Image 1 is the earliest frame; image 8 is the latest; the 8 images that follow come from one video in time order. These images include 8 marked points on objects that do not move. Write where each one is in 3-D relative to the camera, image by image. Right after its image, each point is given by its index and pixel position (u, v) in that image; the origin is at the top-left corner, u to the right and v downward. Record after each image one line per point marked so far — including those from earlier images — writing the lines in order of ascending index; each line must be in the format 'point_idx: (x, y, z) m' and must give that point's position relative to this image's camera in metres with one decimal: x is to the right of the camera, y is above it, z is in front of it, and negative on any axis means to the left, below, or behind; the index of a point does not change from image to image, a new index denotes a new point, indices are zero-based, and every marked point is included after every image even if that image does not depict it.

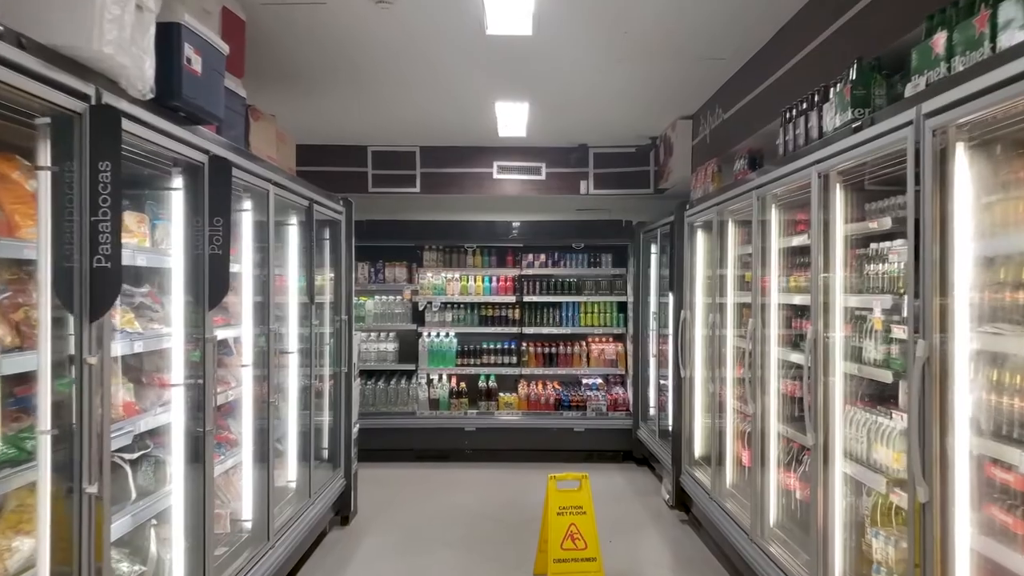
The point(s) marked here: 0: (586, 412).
0: (+0.5, -0.9, +6.0) m
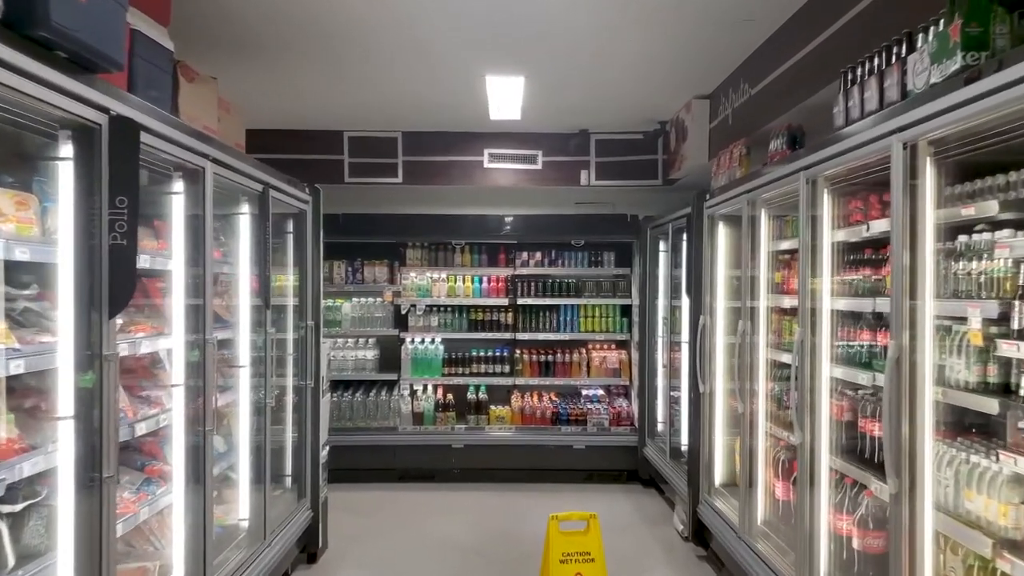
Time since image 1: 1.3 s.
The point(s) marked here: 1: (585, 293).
0: (+0.5, -0.9, +5.4) m
1: (+0.5, 0.0, +5.6) m
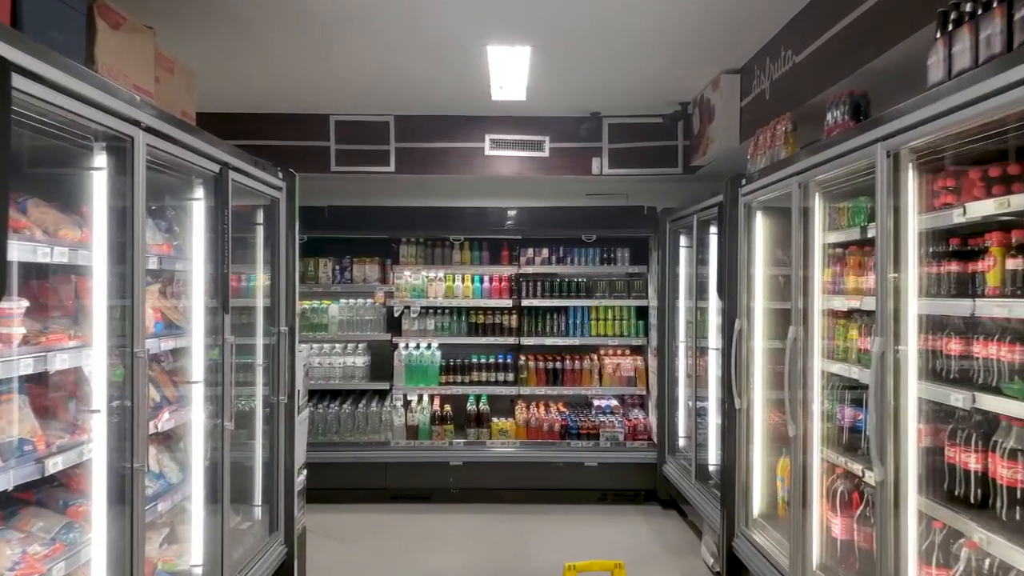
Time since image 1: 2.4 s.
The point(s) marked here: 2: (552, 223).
0: (+0.5, -0.9, +4.9) m
1: (+0.5, 0.0, +5.1) m
2: (+0.2, +0.4, +4.9) m
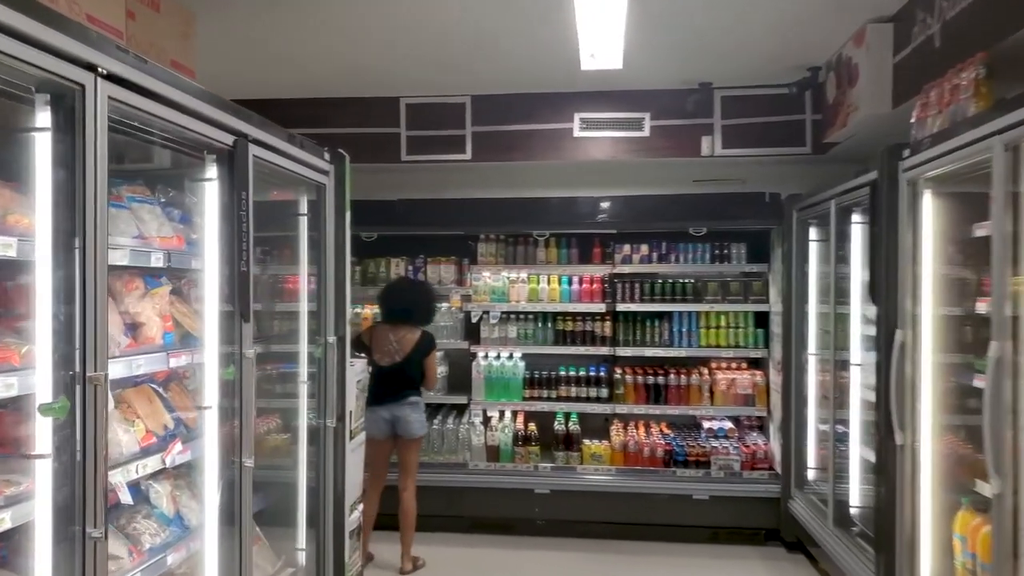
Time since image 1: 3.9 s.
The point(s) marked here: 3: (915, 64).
0: (+1.0, -0.9, +4.2) m
1: (+1.0, -0.1, +4.4) m
2: (+0.7, +0.4, +4.2) m
3: (+1.4, +0.8, +2.9) m
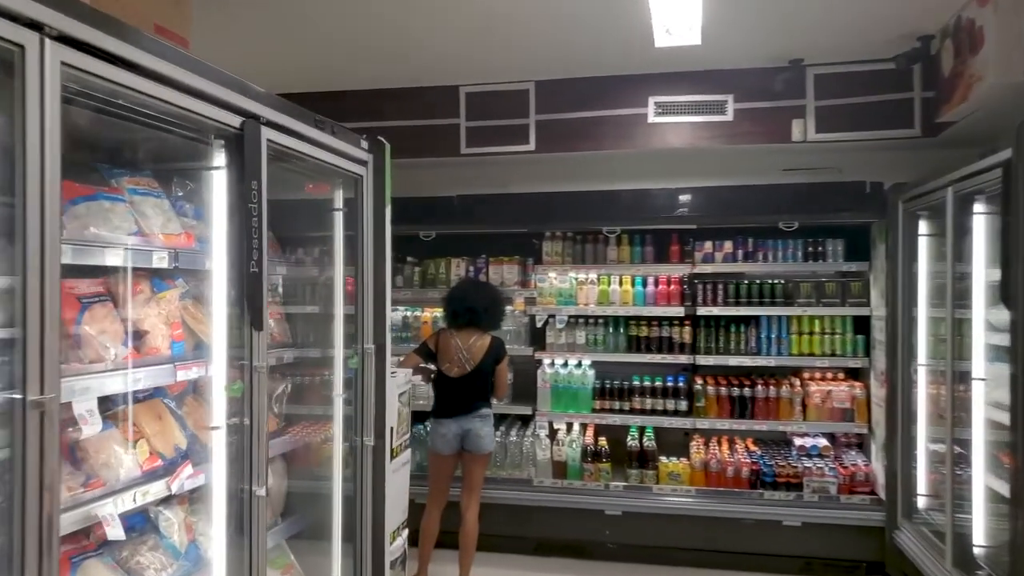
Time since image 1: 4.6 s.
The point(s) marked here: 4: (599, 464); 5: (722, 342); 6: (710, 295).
0: (+1.3, -0.9, +3.7) m
1: (+1.4, -0.1, +3.9) m
2: (+1.0, +0.4, +3.8) m
3: (+1.6, +0.8, +2.4) m
4: (+0.4, -0.9, +4.0) m
5: (+1.0, -0.3, +4.0) m
6: (+1.0, 0.0, +4.0) m
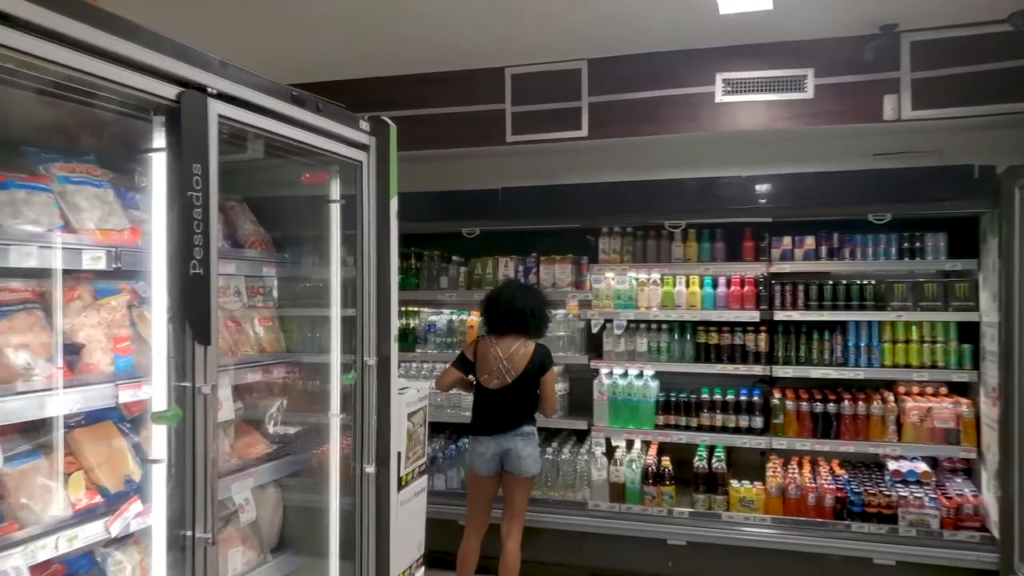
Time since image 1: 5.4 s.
0: (+1.5, -0.9, +3.2) m
1: (+1.6, -0.1, +3.4) m
2: (+1.2, +0.4, +3.3) m
3: (+1.6, +0.8, +1.9) m
4: (+0.6, -0.9, +3.6) m
5: (+1.3, -0.3, +3.6) m
6: (+1.2, 0.0, +3.6) m
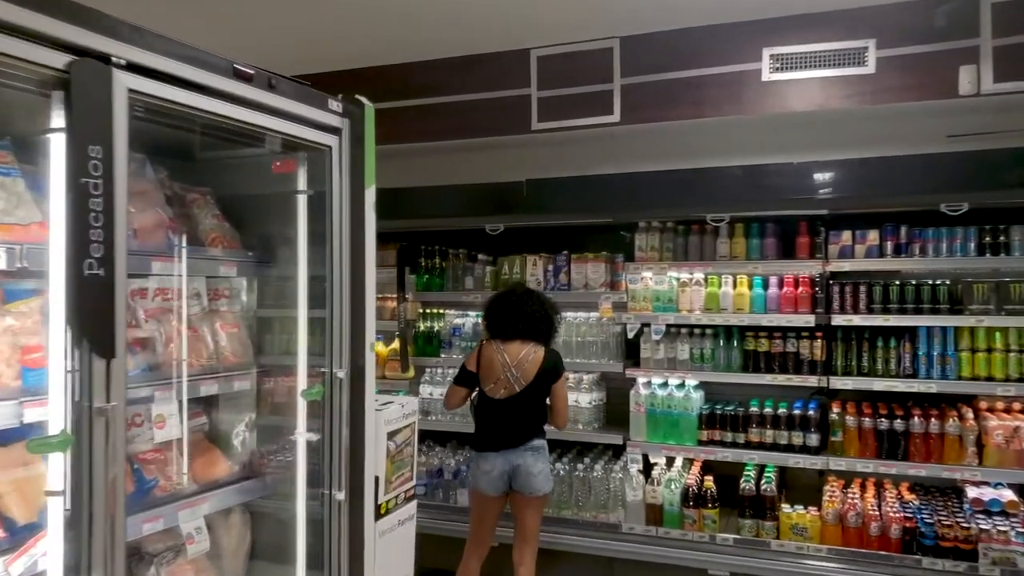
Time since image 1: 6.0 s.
0: (+1.6, -0.9, +2.8) m
1: (+1.6, -0.1, +3.0) m
2: (+1.3, +0.4, +2.9) m
3: (+1.6, +0.8, +1.4) m
4: (+0.7, -0.9, +3.2) m
5: (+1.3, -0.3, +3.2) m
6: (+1.3, 0.0, +3.2) m
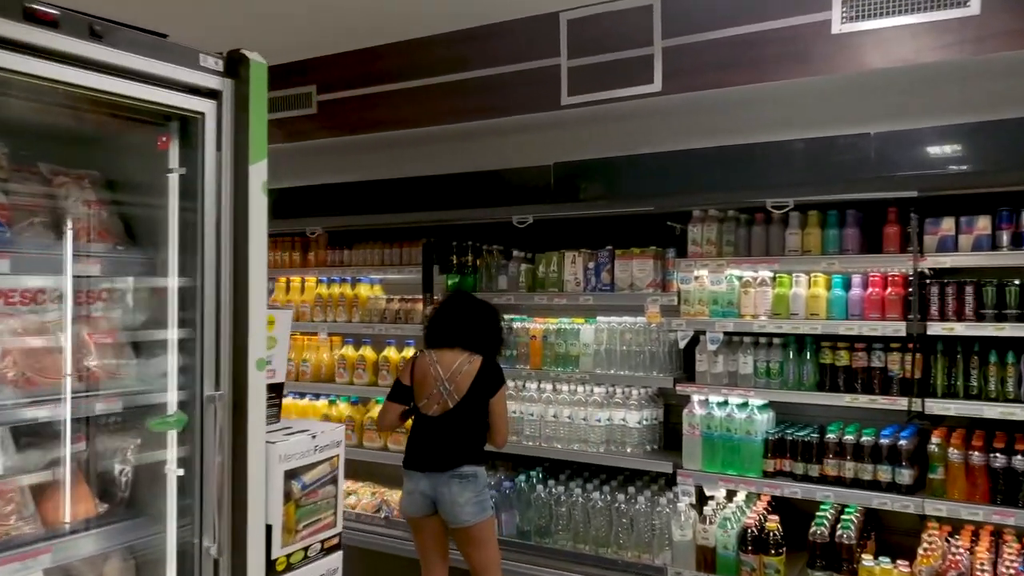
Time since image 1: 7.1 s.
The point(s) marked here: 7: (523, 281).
0: (+1.5, -0.9, +2.1) m
1: (+1.7, -0.1, +2.3) m
2: (+1.3, +0.4, +2.2) m
3: (+1.4, +0.8, +0.8) m
4: (+0.8, -0.9, +2.7) m
5: (+1.4, -0.3, +2.5) m
6: (+1.3, 0.0, +2.5) m
7: (+0.1, 0.0, +3.3) m
